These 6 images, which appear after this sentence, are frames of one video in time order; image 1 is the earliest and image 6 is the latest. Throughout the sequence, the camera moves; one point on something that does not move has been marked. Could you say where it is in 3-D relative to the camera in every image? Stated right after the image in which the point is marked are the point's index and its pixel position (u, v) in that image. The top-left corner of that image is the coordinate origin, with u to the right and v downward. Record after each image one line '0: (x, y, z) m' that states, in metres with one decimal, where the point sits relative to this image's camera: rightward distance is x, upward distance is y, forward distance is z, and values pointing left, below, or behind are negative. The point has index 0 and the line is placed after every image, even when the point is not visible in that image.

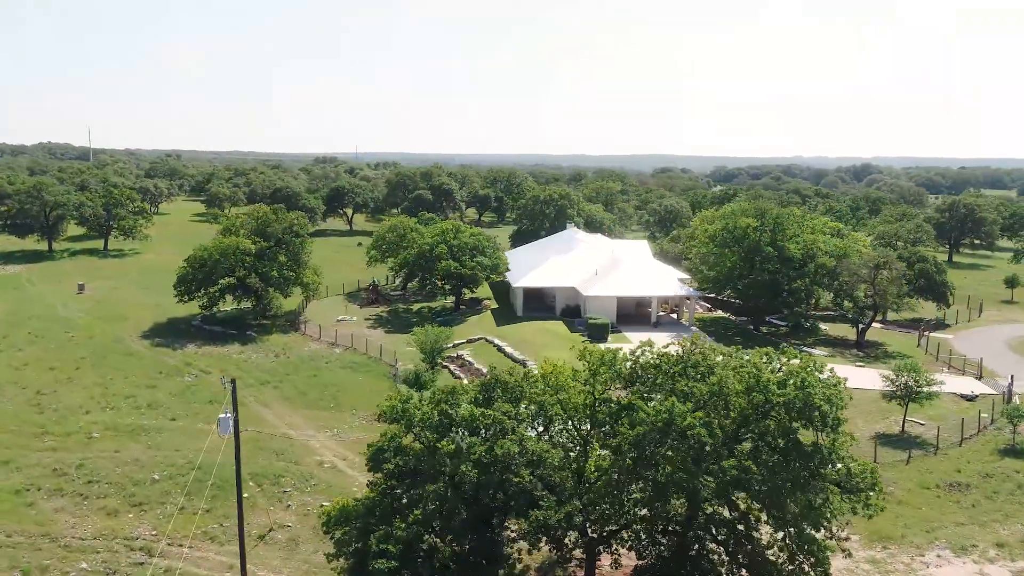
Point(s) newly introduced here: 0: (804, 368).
0: (+5.3, -1.5, +16.0) m
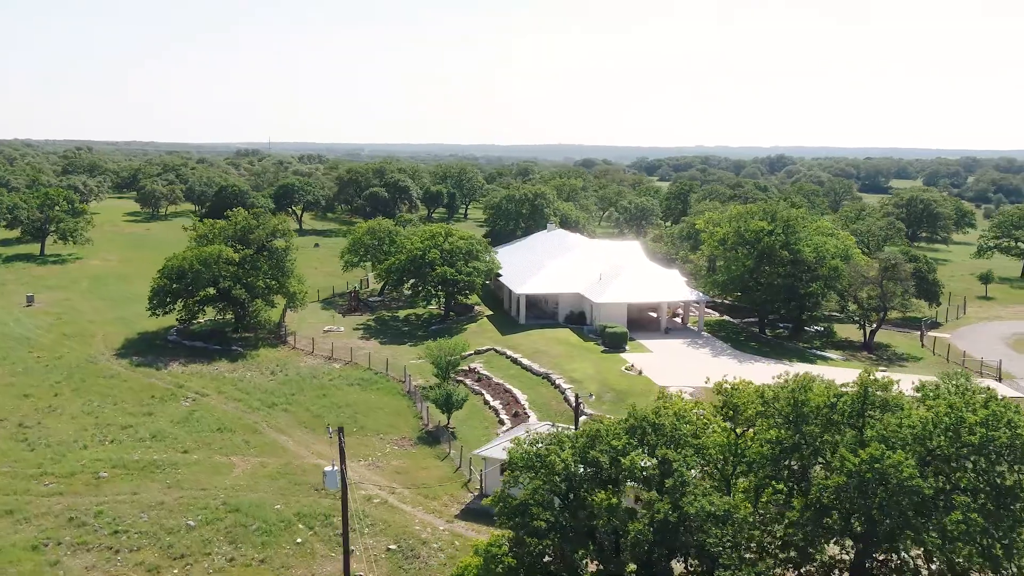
0: (+8.2, -2.0, +15.0) m
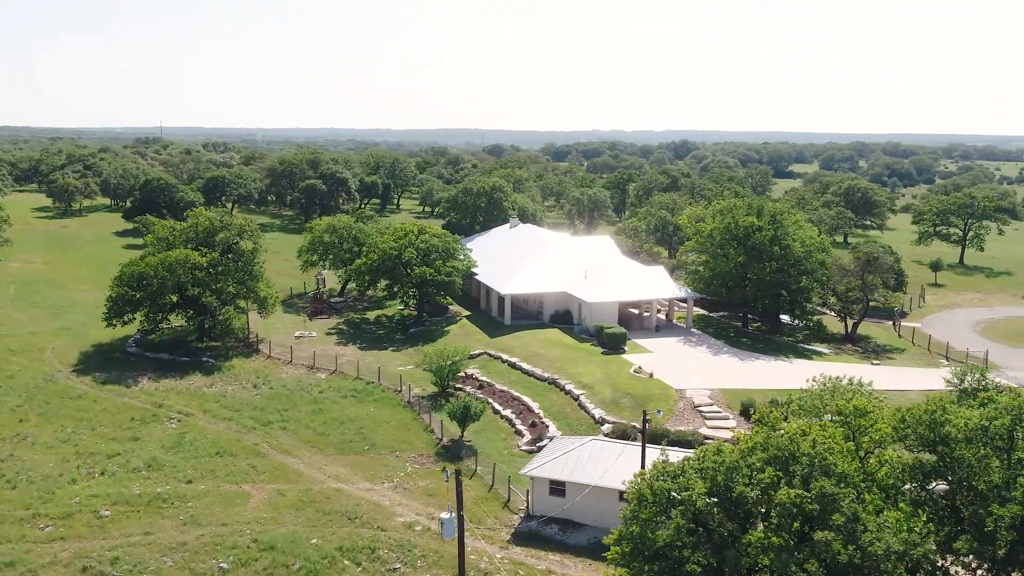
0: (+10.6, -2.3, +14.8) m
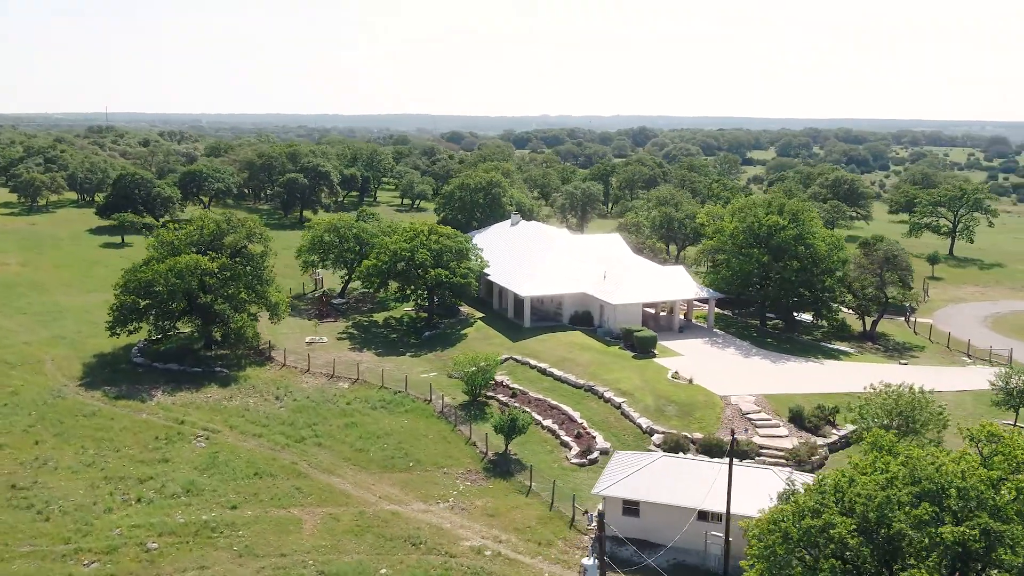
0: (+12.9, -2.6, +14.5) m
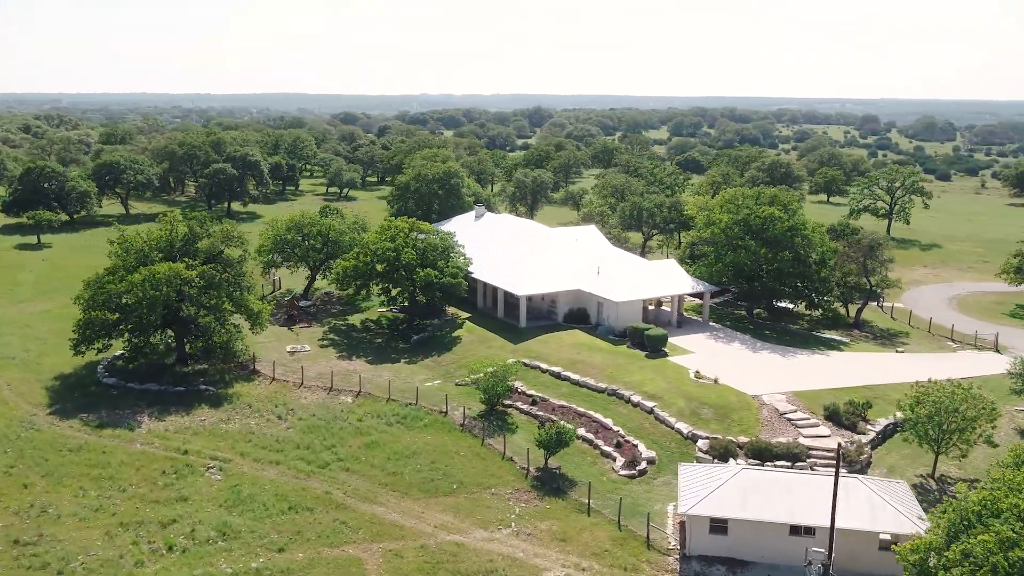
0: (+15.9, -2.7, +14.9) m
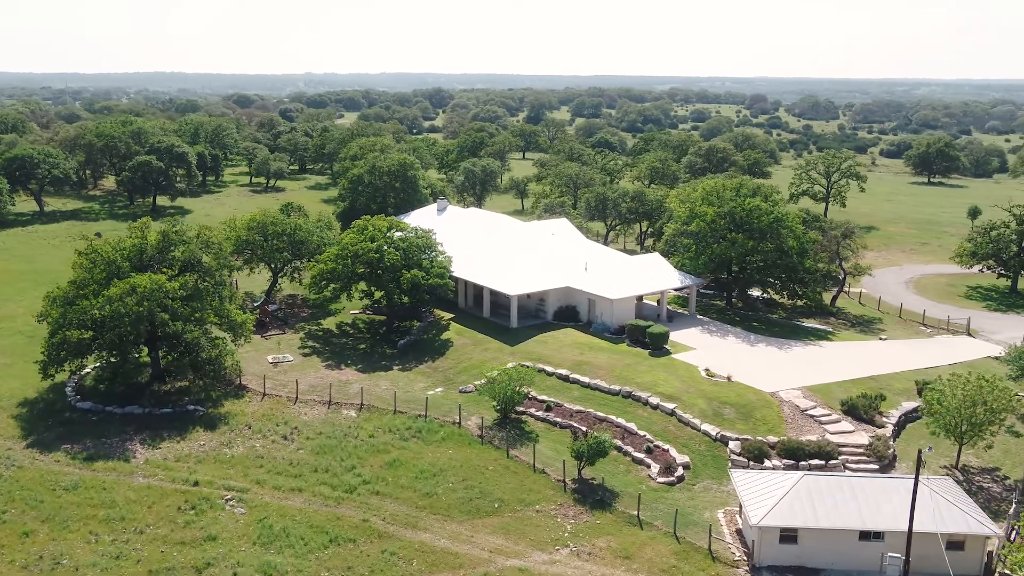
0: (+18.3, -2.7, +15.9) m
